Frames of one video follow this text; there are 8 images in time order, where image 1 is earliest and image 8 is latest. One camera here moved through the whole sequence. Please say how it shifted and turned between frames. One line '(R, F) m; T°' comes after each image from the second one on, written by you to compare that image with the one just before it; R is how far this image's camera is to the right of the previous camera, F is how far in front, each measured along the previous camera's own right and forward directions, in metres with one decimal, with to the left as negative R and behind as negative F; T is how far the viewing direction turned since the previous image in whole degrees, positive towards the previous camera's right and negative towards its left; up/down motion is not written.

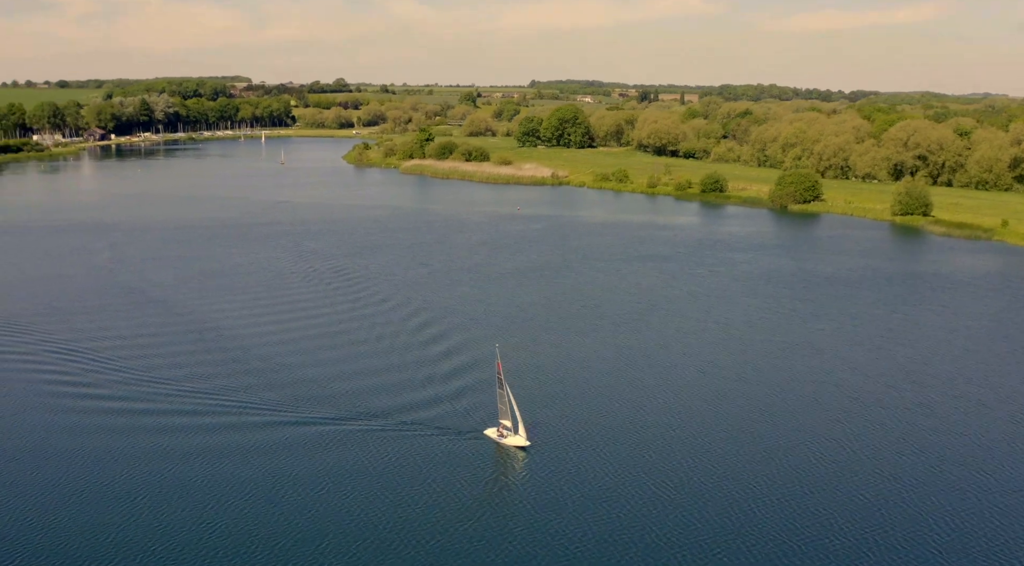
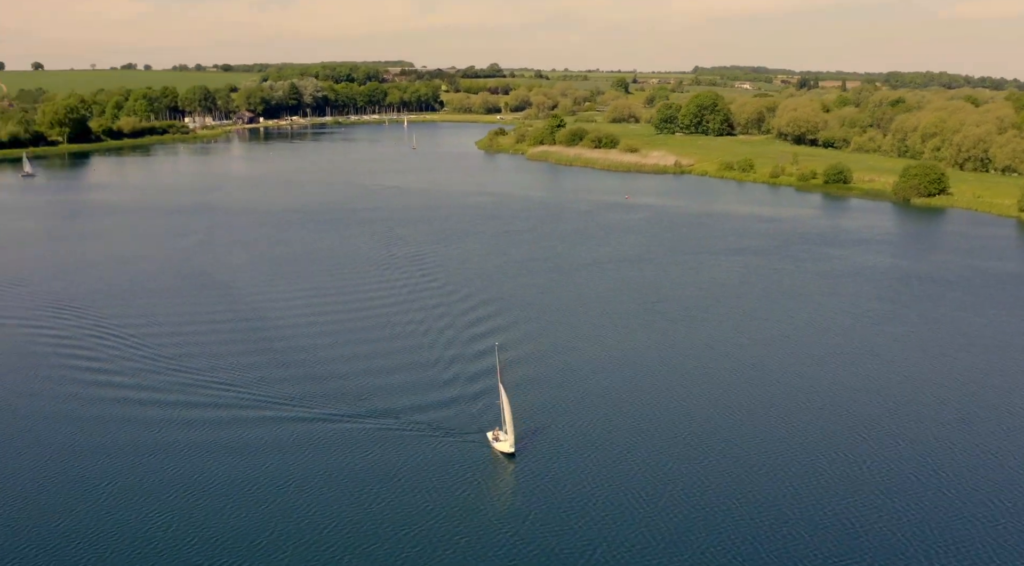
(+2.7, +1.0) m; -6°
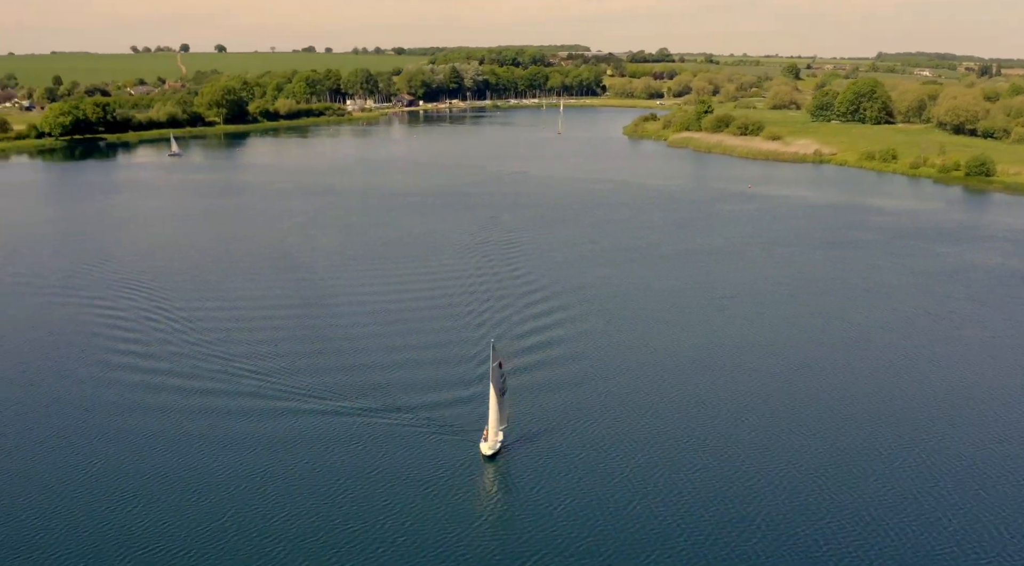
(+3.1, +0.6) m; -7°
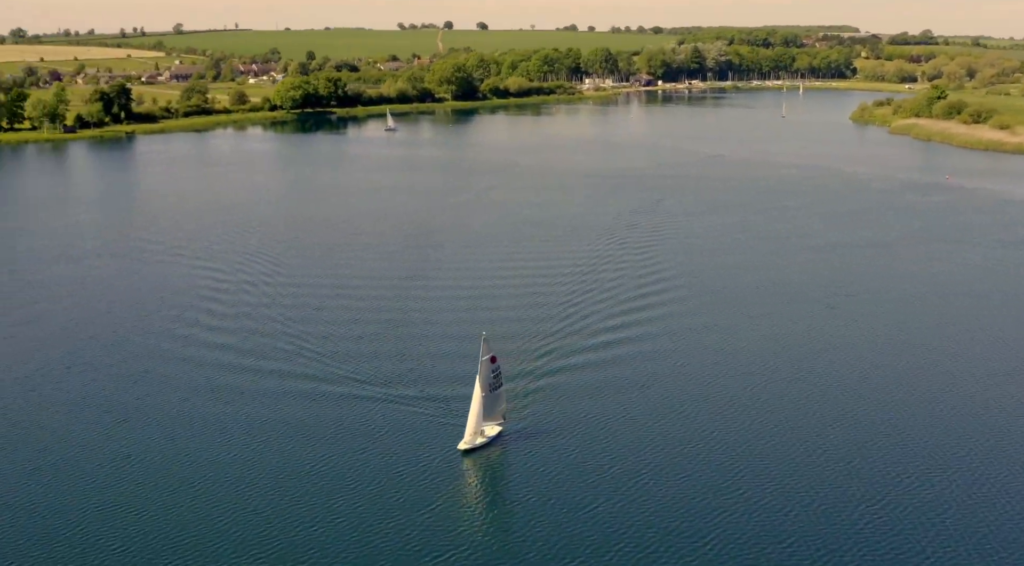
(+4.4, +0.5) m; -10°
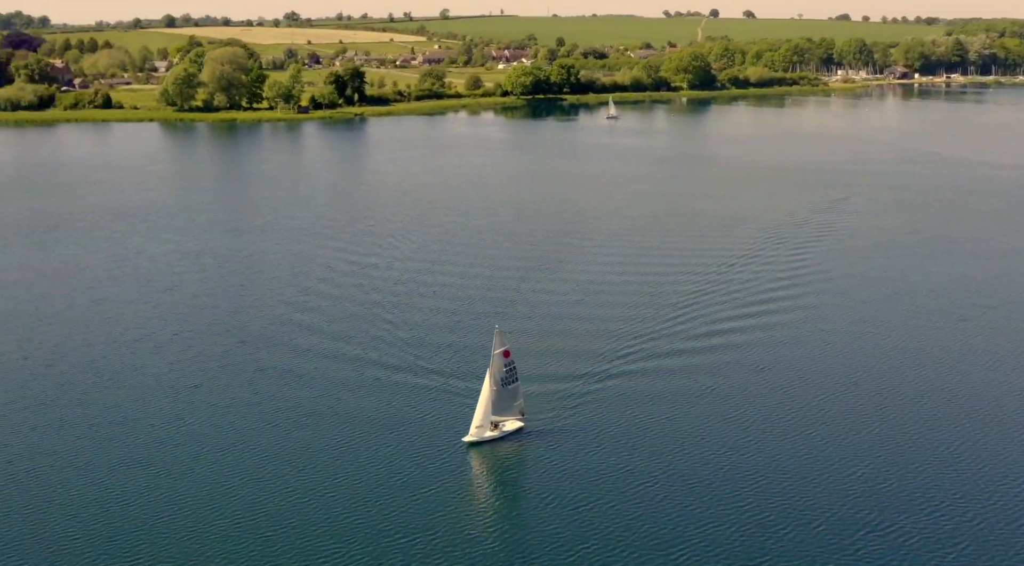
(+4.0, +1.3) m; -11°
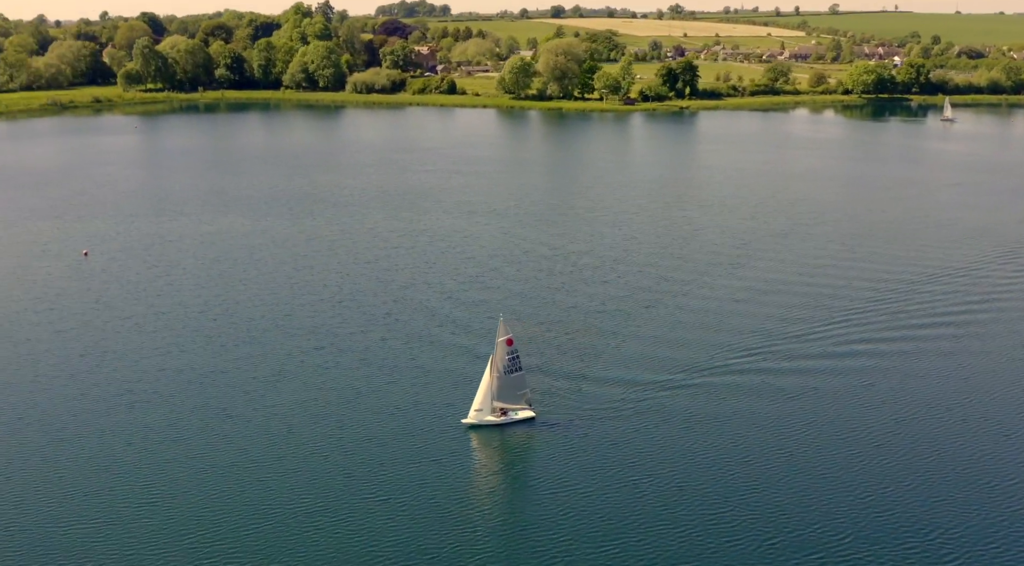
(+6.3, +1.1) m; -17°
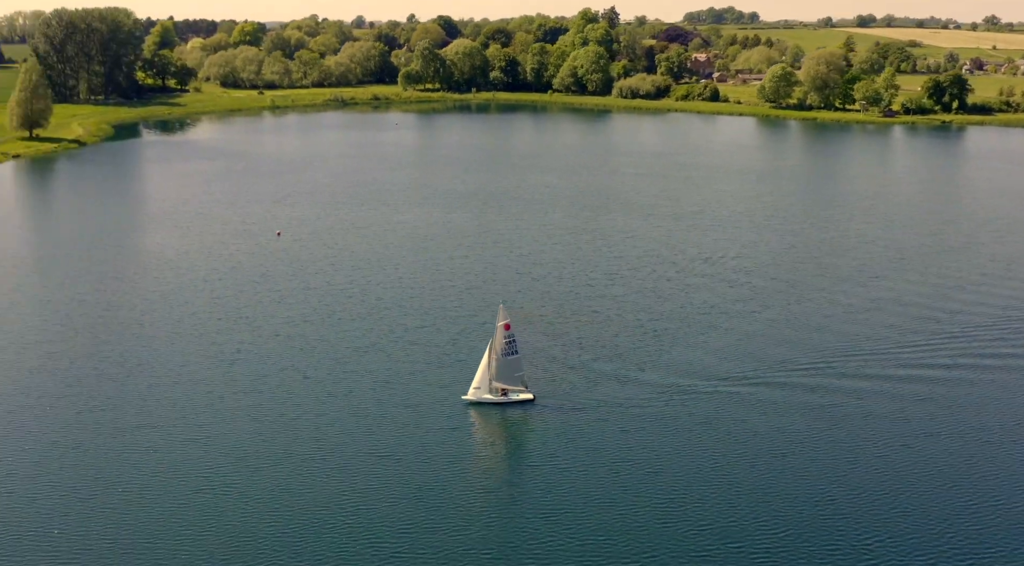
(+5.6, -0.9) m; -14°
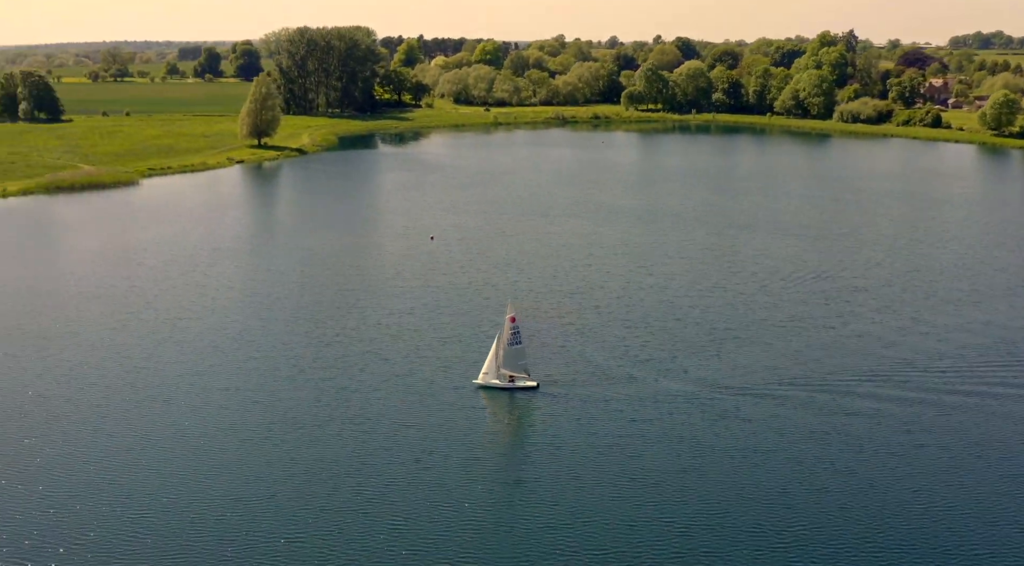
(+5.3, -2.3) m; -12°
